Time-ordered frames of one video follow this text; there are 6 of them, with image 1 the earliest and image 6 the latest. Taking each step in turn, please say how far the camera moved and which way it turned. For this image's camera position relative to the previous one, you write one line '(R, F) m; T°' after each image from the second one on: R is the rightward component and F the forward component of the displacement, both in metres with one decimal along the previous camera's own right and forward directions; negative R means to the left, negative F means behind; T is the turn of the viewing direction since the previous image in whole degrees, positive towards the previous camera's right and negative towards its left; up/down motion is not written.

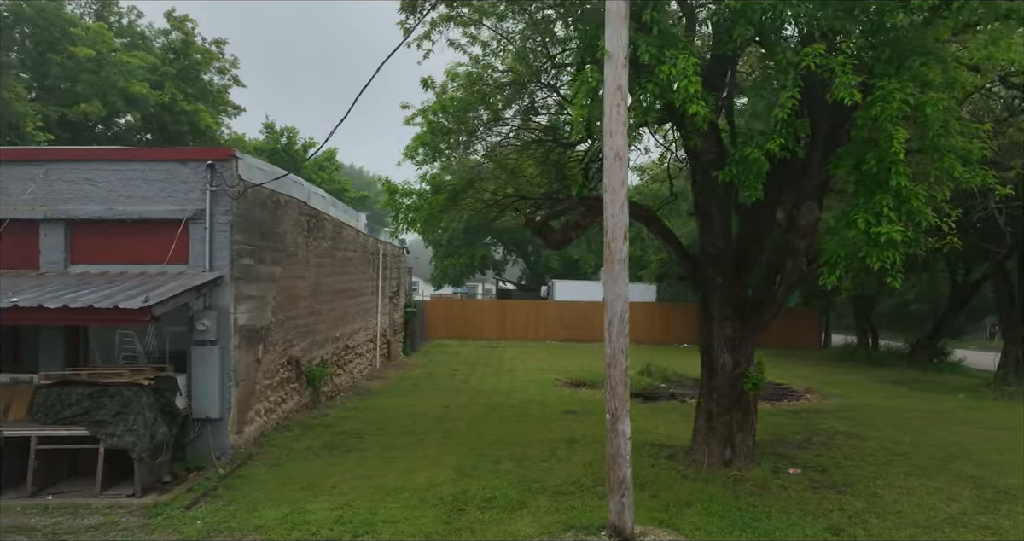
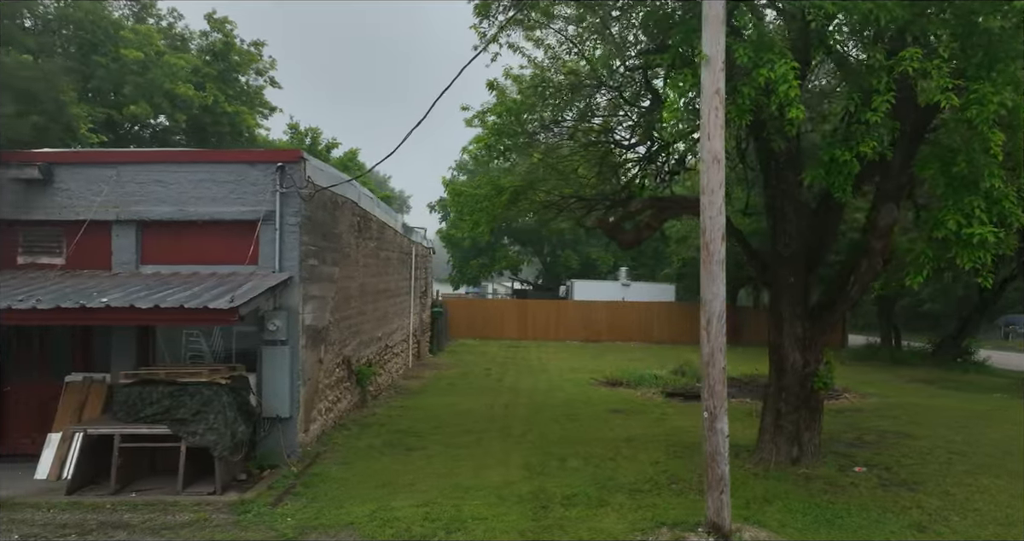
(-0.6, -0.1) m; 0°
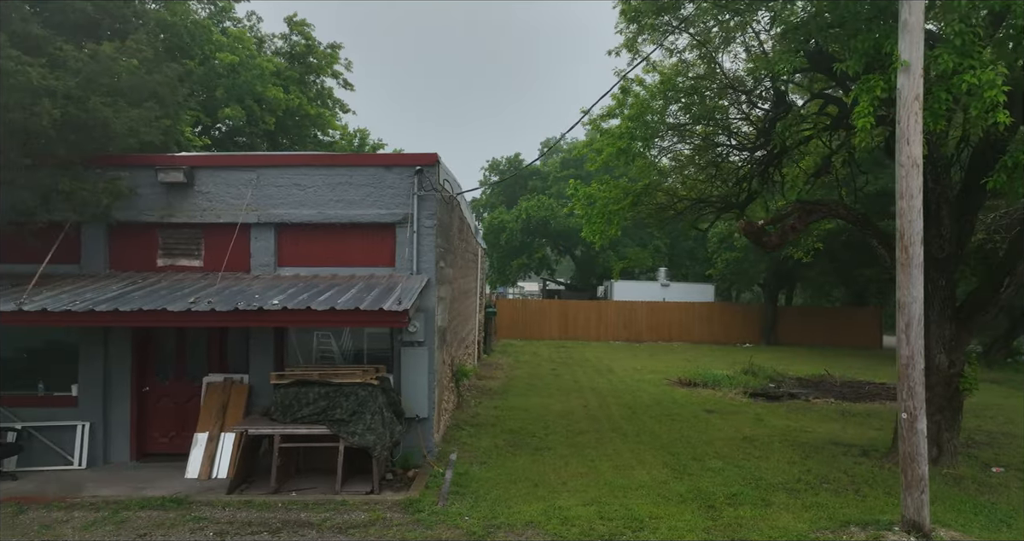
(-1.2, -0.1) m; 0°
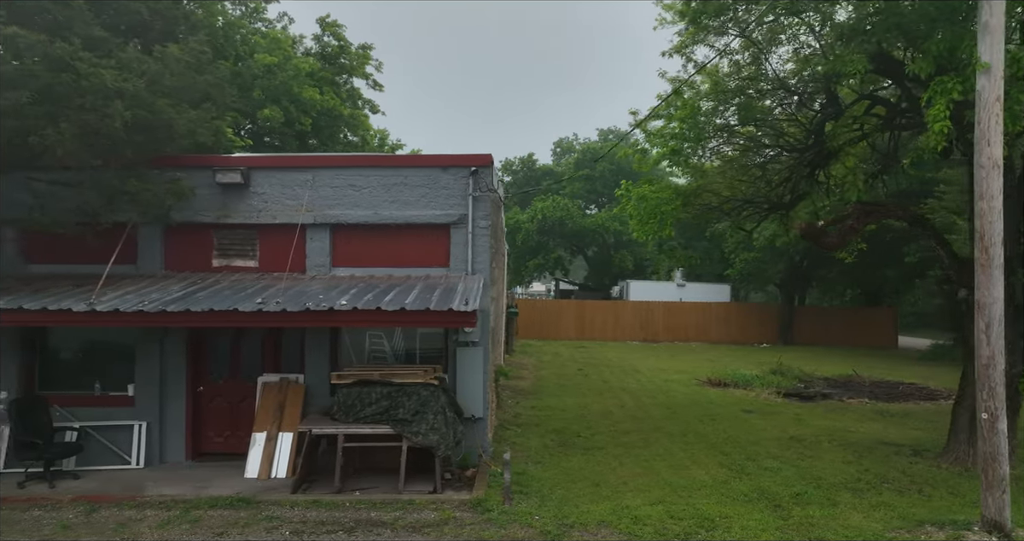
(-0.5, 0.0) m; 0°
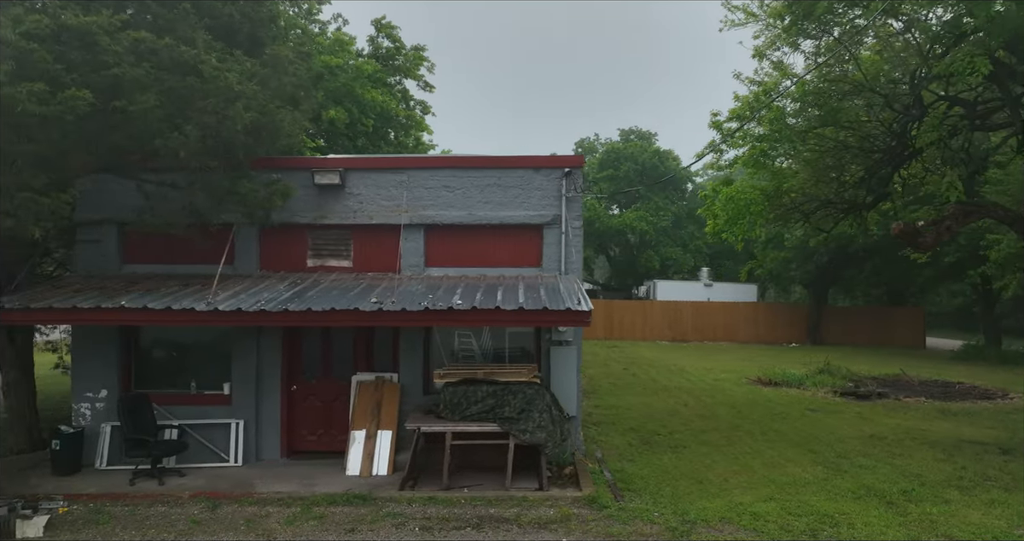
(-0.8, -0.1) m; 0°
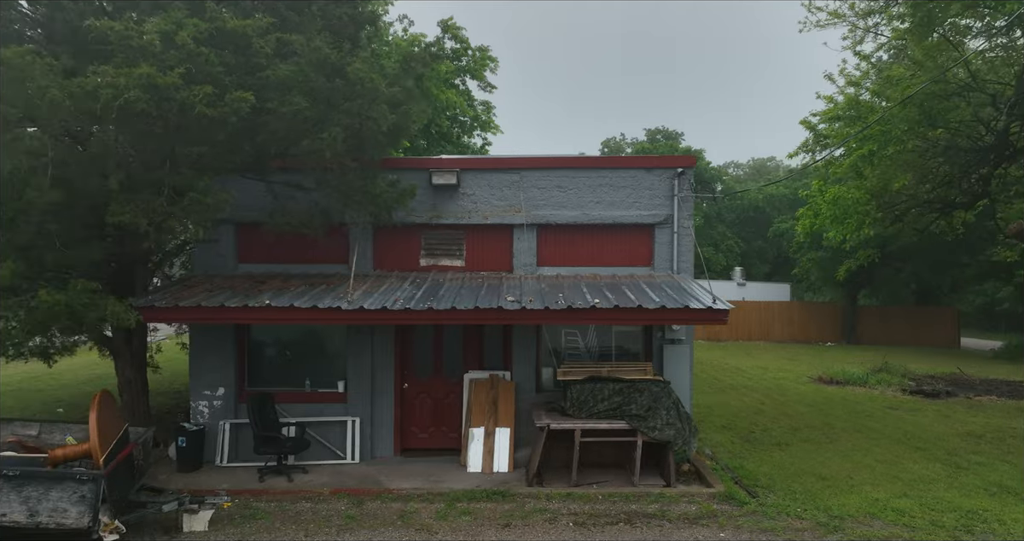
(-1.0, -0.1) m; 0°
